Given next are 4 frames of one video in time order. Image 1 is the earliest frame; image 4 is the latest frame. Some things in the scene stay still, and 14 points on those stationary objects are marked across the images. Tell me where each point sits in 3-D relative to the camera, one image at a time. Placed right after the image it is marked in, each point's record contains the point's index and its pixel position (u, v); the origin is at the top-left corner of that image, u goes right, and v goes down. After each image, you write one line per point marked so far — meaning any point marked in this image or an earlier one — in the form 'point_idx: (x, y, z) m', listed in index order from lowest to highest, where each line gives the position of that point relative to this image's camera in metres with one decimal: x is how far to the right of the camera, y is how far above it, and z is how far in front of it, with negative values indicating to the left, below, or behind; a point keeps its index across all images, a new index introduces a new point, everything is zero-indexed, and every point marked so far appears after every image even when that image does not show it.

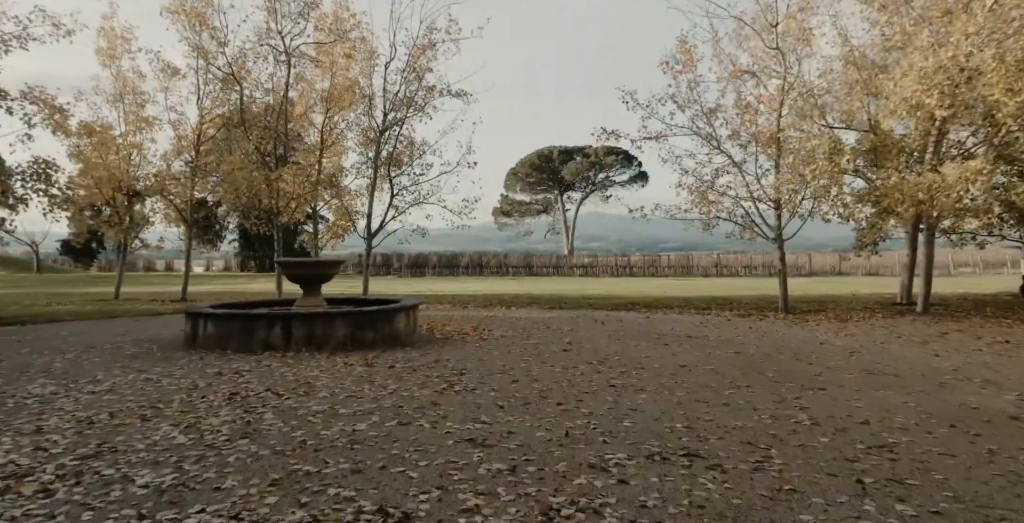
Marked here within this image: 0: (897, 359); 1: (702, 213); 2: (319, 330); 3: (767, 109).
0: (+5.9, -1.5, +9.3) m
1: (+5.5, +1.4, +17.5) m
2: (-3.1, -1.1, +9.7) m
3: (+7.1, +4.3, +17.0) m
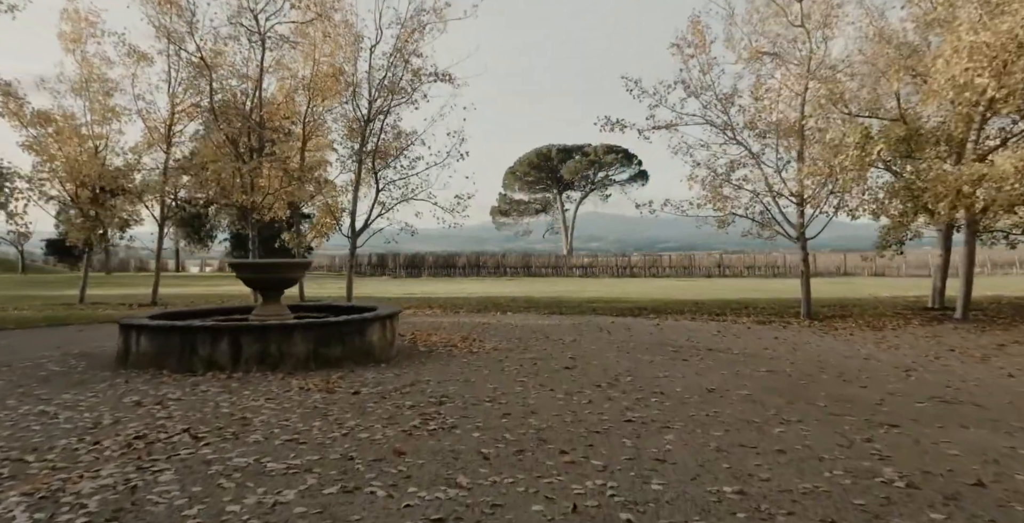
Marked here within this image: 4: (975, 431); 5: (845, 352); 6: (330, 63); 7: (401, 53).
0: (+5.8, -1.5, +7.8) m
1: (+5.4, +1.3, +16.0) m
2: (-3.2, -1.1, +8.1) m
3: (+7.0, +4.3, +15.4) m
4: (+4.3, -1.6, +5.7) m
5: (+5.5, -1.5, +10.0) m
6: (-5.8, +6.3, +19.2) m
7: (-3.3, +6.1, +17.8) m
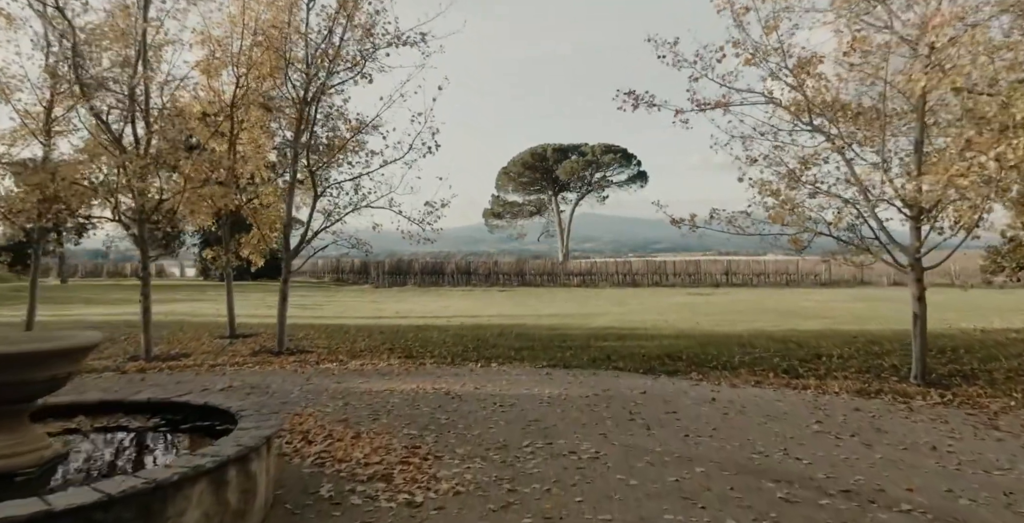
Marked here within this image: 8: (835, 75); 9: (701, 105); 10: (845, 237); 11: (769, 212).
0: (+5.6, -2.2, +3.1) m
1: (+5.1, +0.7, +11.3) m
2: (-3.4, -1.8, +3.3) m
3: (+6.7, +3.6, +10.7) m
4: (+4.1, -2.2, +0.9) m
5: (+5.3, -2.2, +5.3) m
6: (-6.1, +5.6, +14.4) m
7: (-3.6, +5.4, +13.1) m
8: (+5.9, +3.3, +11.1) m
9: (+3.7, +3.0, +11.8) m
10: (+6.1, +0.5, +11.1) m
11: (+4.8, +0.9, +11.5) m
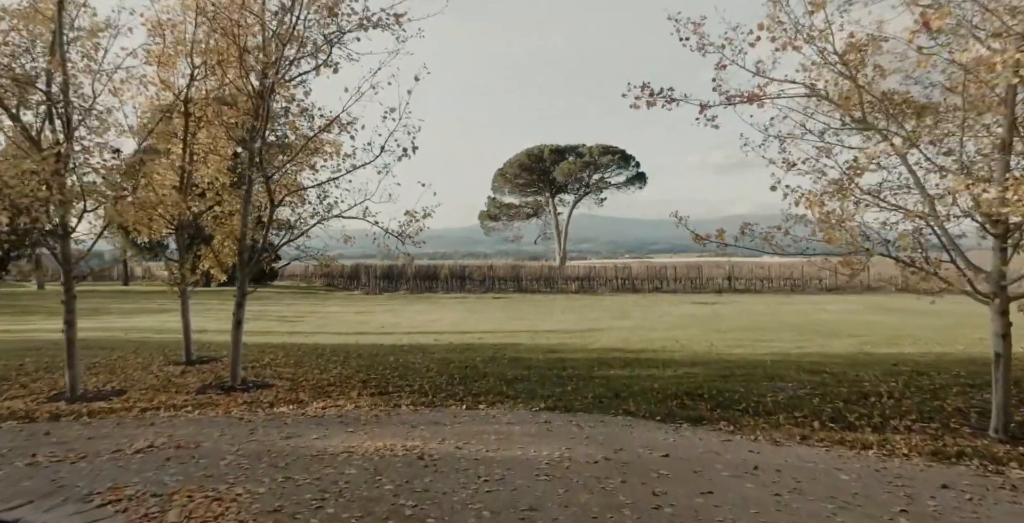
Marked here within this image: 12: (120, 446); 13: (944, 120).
0: (+5.5, -2.6, +1.1) m
1: (+5.0, +0.3, +9.3) m
2: (-3.5, -2.2, +1.3) m
3: (+6.6, +3.2, +8.8) m
4: (+4.0, -2.6, -1.0) m
5: (+5.2, -2.5, +3.3) m
6: (-6.3, +5.2, +12.3) m
7: (-3.7, +5.0, +11.0) m
8: (+5.7, +2.9, +9.2) m
9: (+3.5, +2.6, +9.8) m
10: (+6.0, +0.1, +9.1) m
11: (+4.7, +0.5, +9.5) m
12: (-5.4, -2.5, +8.4) m
13: (+6.4, +2.2, +9.0) m
